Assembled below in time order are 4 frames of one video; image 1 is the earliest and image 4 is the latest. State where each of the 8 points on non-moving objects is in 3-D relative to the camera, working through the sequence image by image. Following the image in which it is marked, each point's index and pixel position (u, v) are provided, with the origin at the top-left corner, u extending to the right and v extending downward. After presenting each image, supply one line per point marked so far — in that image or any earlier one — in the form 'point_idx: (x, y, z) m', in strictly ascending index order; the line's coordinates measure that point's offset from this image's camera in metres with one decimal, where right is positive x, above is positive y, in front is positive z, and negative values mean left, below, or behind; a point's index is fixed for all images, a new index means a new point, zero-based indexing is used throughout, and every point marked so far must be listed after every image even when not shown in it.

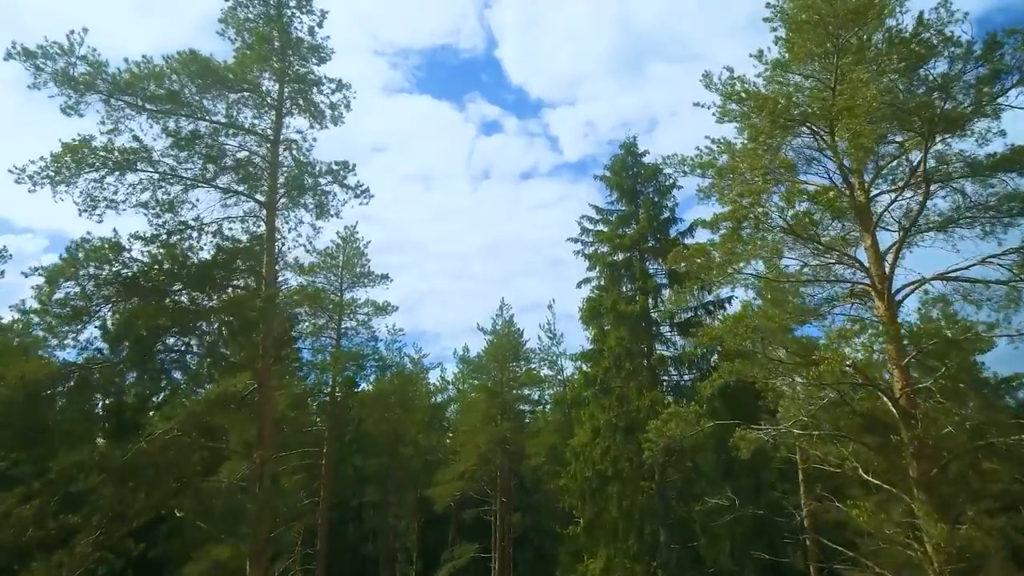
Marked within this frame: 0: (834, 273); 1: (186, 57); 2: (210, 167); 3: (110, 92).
0: (+5.9, +0.3, +15.3) m
1: (-5.7, +4.0, +14.2) m
2: (-5.3, +2.1, +14.2) m
3: (-6.7, +3.3, +13.5) m
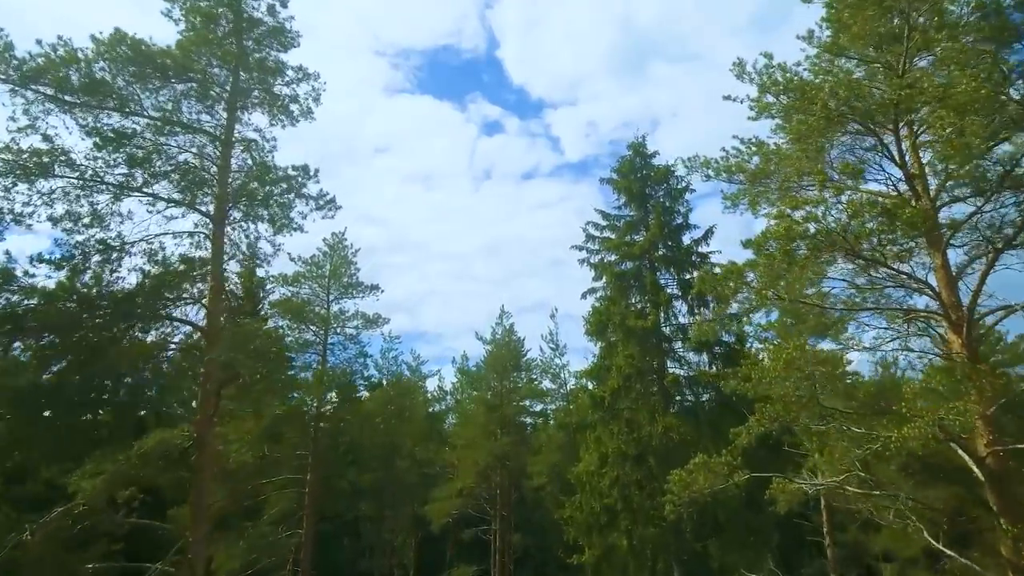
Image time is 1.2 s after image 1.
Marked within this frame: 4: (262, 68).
0: (+5.9, -0.1, +12.8) m
1: (-5.8, +3.6, +11.8) m
2: (-5.3, +1.7, +11.8) m
3: (-6.7, +2.8, +11.1) m
4: (-4.1, +3.6, +13.2) m
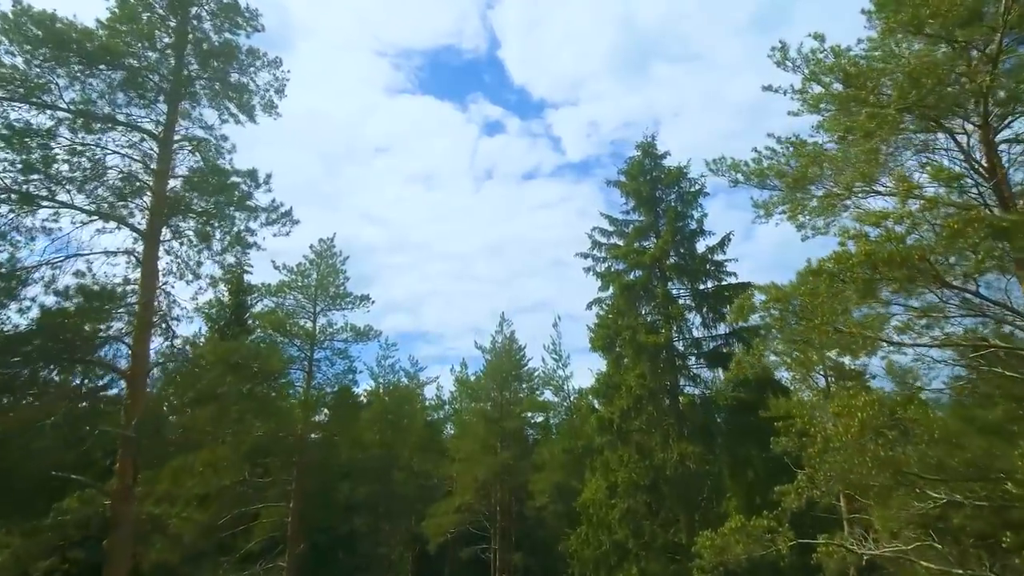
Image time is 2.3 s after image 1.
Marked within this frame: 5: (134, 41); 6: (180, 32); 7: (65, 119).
0: (+5.9, -0.5, +10.6) m
1: (-5.8, +3.2, +9.6) m
2: (-5.3, +1.3, +9.7) m
3: (-6.7, +2.4, +8.9) m
4: (-4.1, +3.2, +11.0) m
5: (-4.9, +3.2, +10.5) m
6: (-4.4, +3.5, +11.0) m
7: (-5.4, +2.0, +9.8) m
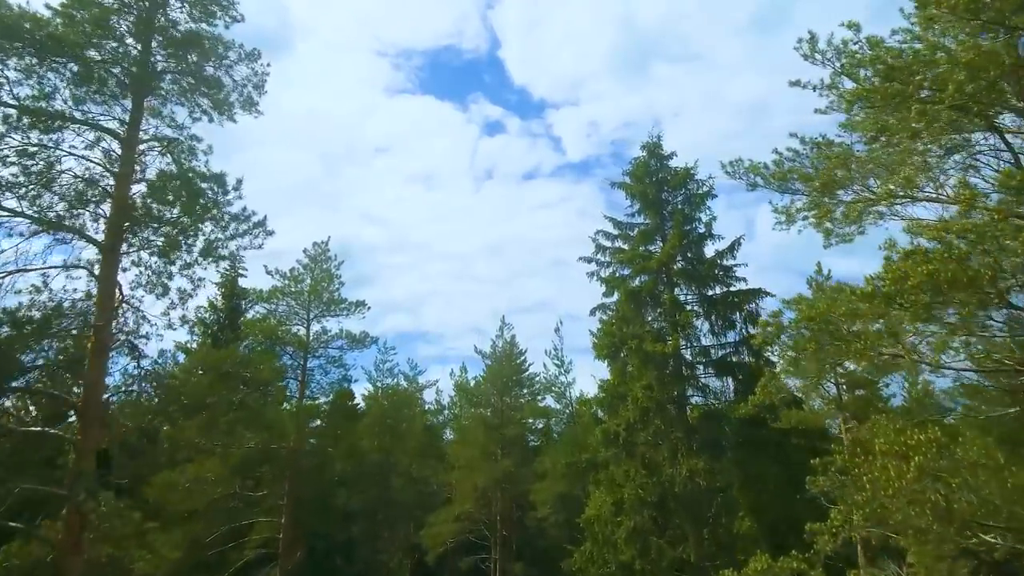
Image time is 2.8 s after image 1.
0: (+5.9, -0.7, +9.6) m
1: (-5.8, +3.0, +8.6) m
2: (-5.3, +1.1, +8.6) m
3: (-6.7, +2.2, +7.9) m
4: (-4.1, +3.0, +10.0) m
5: (-4.8, +3.0, +9.5) m
6: (-4.4, +3.3, +9.9) m
7: (-5.3, +1.8, +8.8) m
